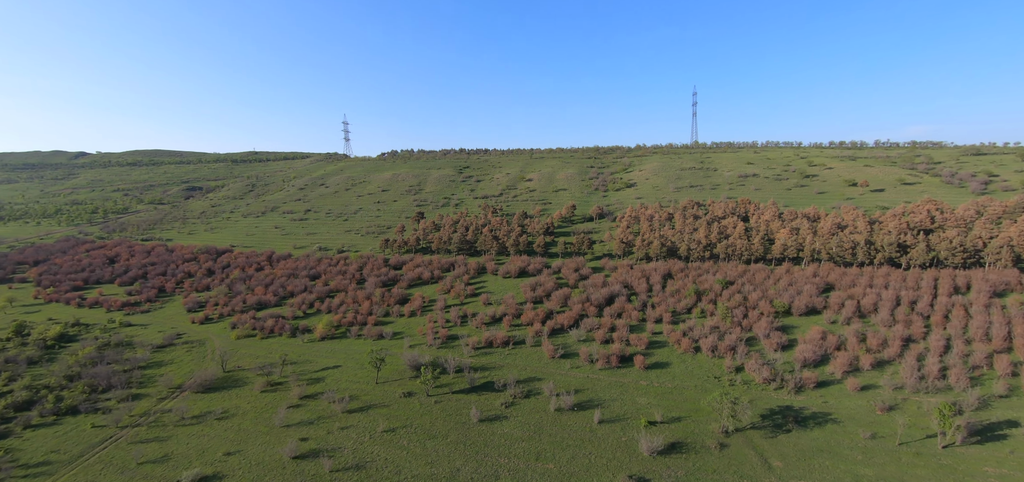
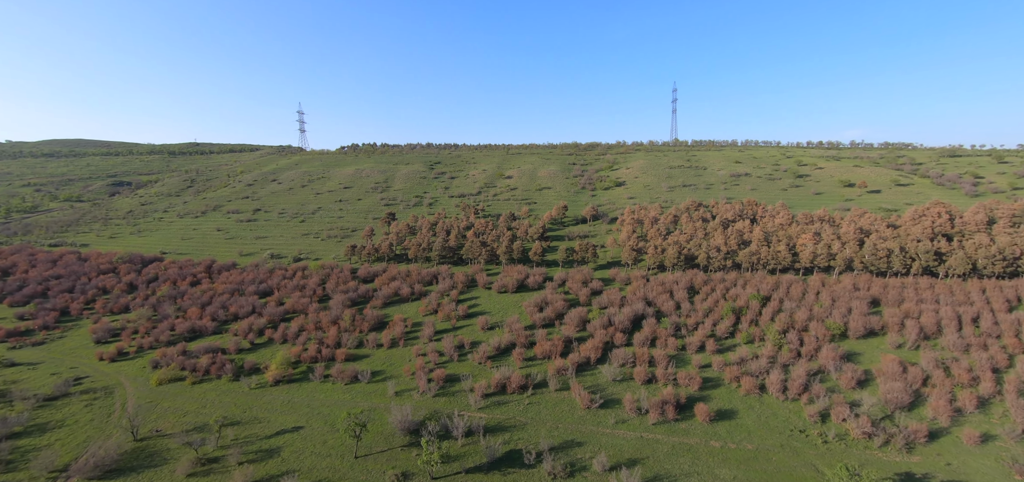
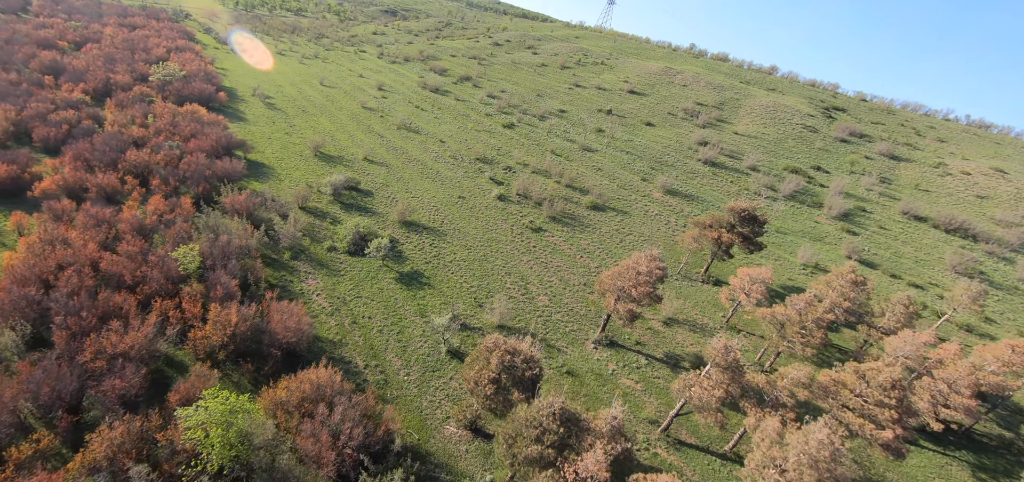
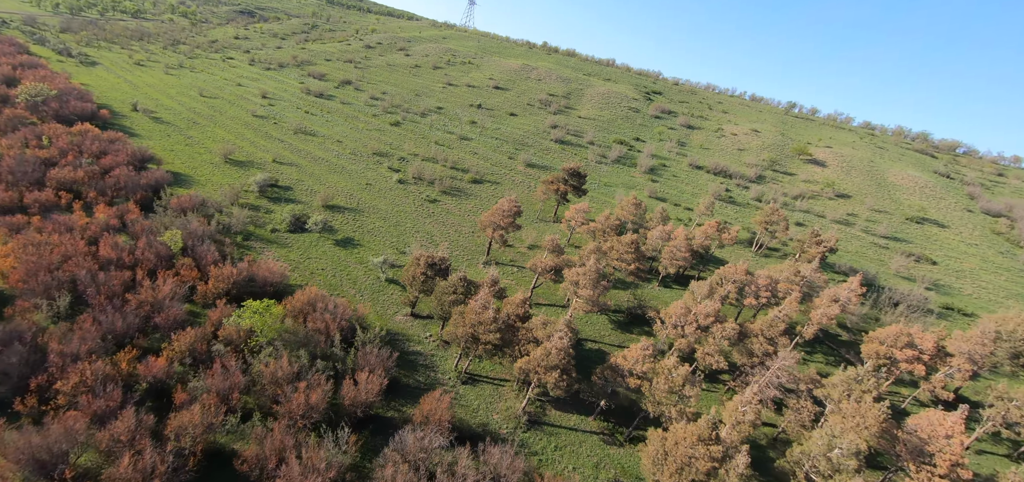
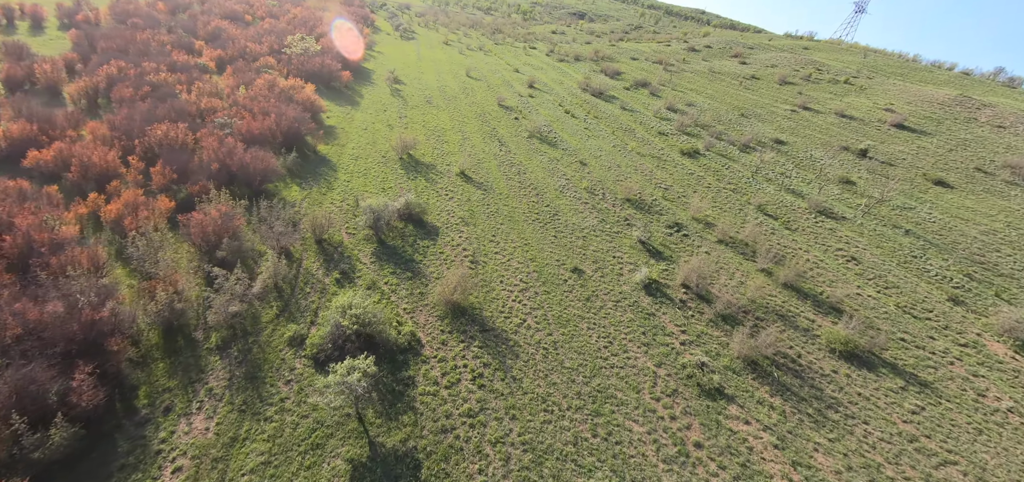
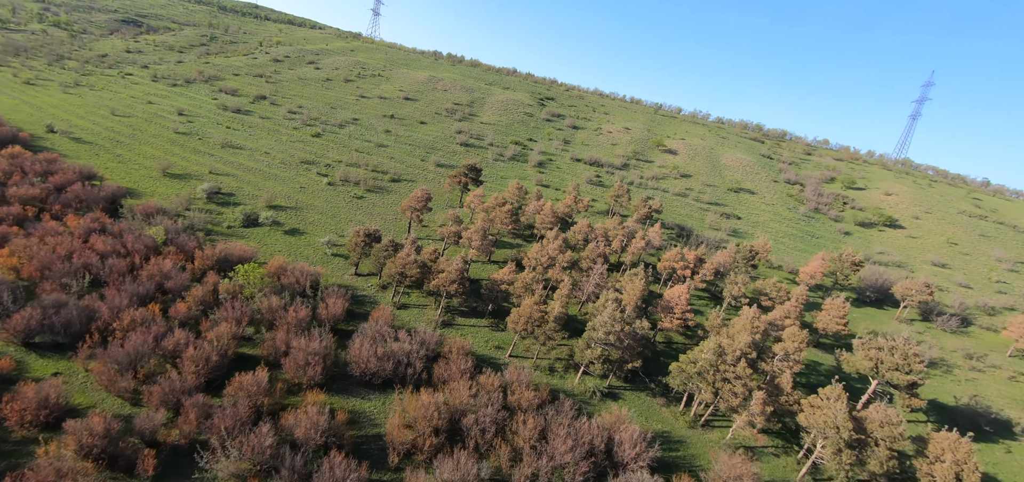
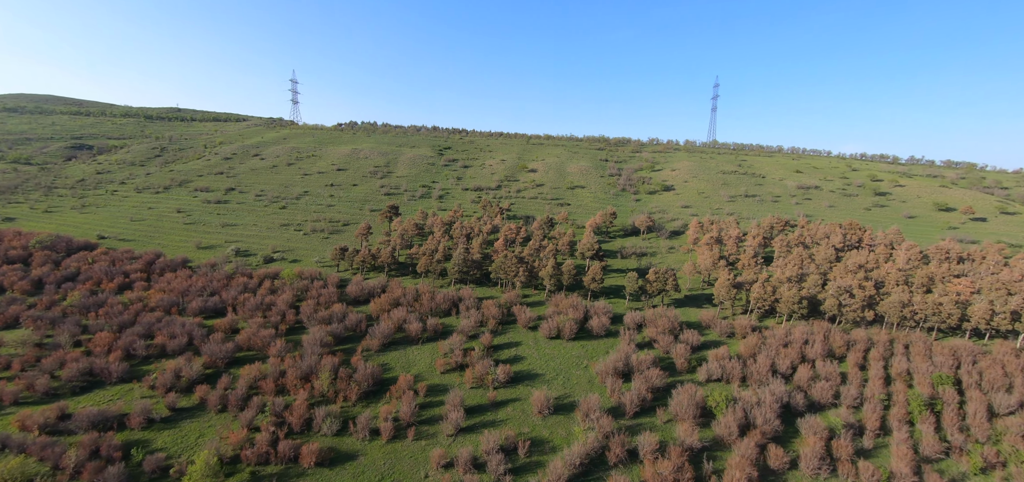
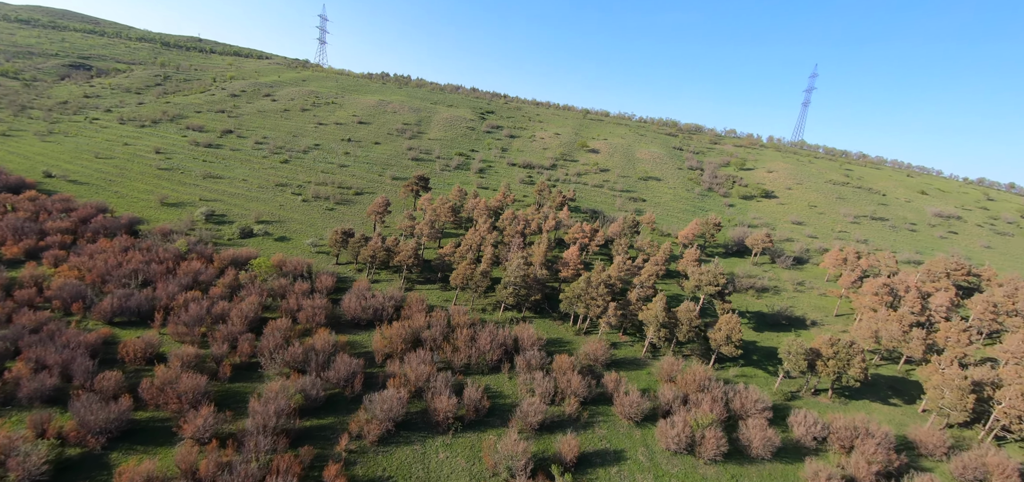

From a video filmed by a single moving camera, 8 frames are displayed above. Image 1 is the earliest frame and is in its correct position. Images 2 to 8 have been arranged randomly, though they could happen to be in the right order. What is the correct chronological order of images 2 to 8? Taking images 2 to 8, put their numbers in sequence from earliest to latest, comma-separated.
2, 7, 8, 6, 4, 3, 5
